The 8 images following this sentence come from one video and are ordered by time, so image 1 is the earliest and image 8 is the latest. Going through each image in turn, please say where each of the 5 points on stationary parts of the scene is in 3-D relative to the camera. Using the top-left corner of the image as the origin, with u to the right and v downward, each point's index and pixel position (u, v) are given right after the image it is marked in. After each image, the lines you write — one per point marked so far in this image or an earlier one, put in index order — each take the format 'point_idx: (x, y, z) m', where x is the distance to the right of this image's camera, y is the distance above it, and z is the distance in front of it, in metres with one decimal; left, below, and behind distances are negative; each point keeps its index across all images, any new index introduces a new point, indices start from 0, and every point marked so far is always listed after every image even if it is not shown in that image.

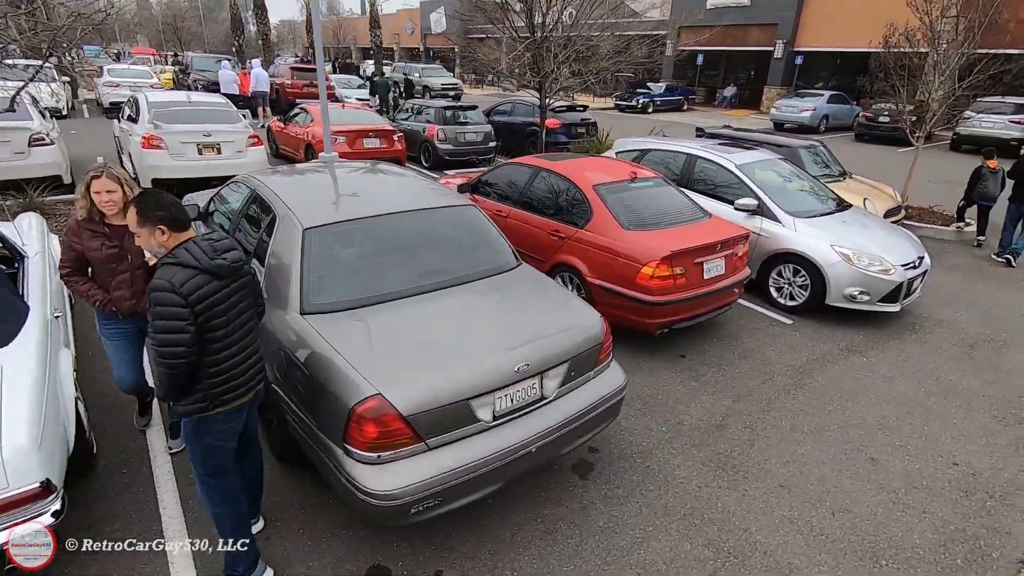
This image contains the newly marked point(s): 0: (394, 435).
0: (-0.6, -0.7, +2.5) m
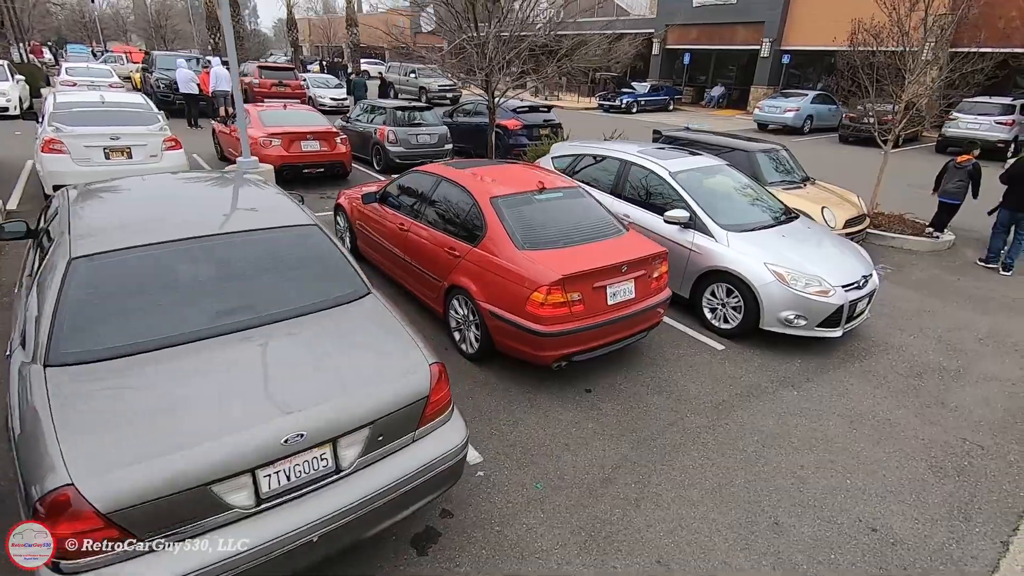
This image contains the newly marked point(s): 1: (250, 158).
0: (-1.5, -0.9, +2.0) m
1: (-3.7, +1.9, +7.7) m
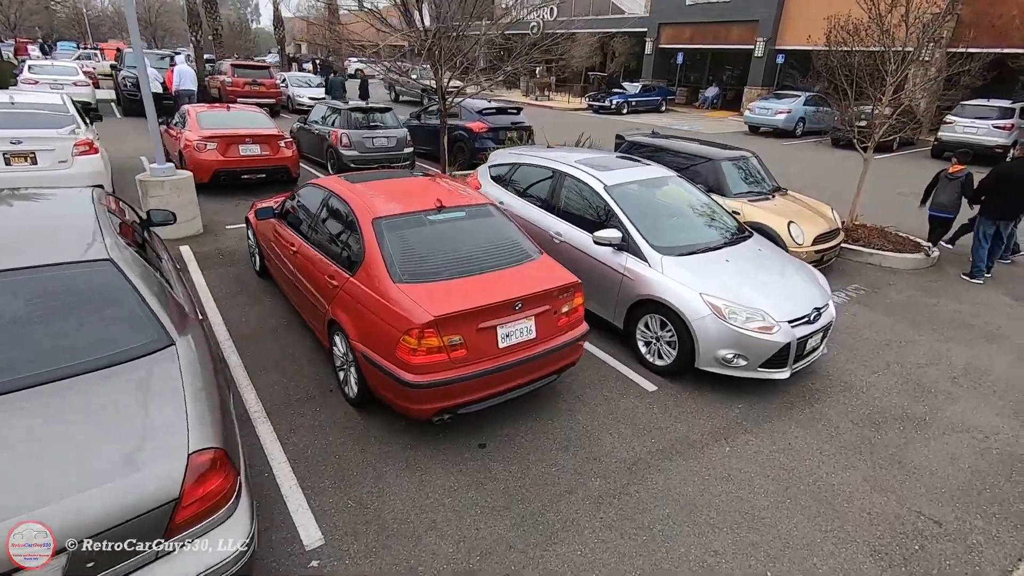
0: (-2.4, -1.2, +1.3) m
1: (-4.5, +1.6, +7.1) m
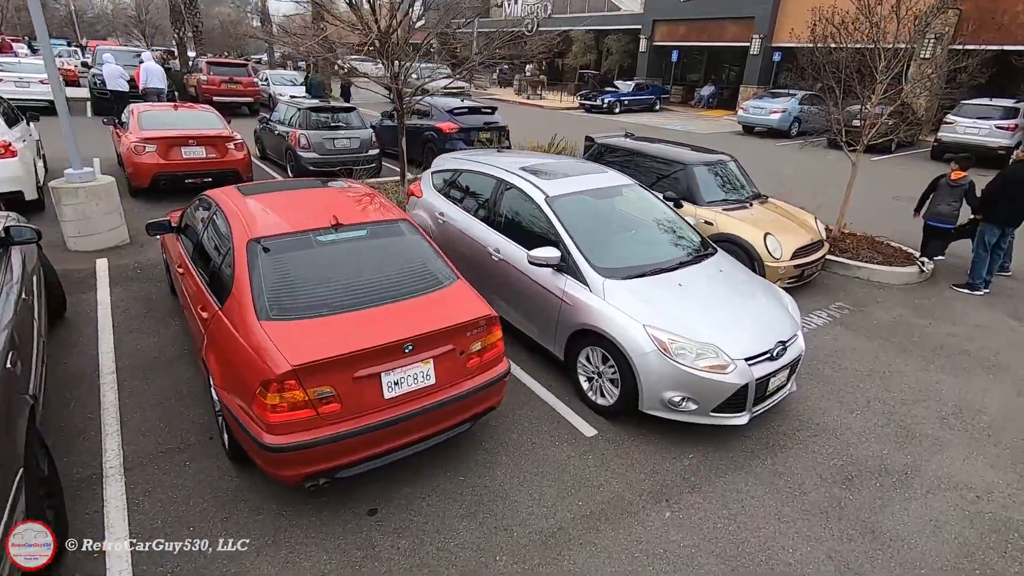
0: (-3.0, -1.4, +0.7) m
1: (-5.1, +1.4, +6.5) m
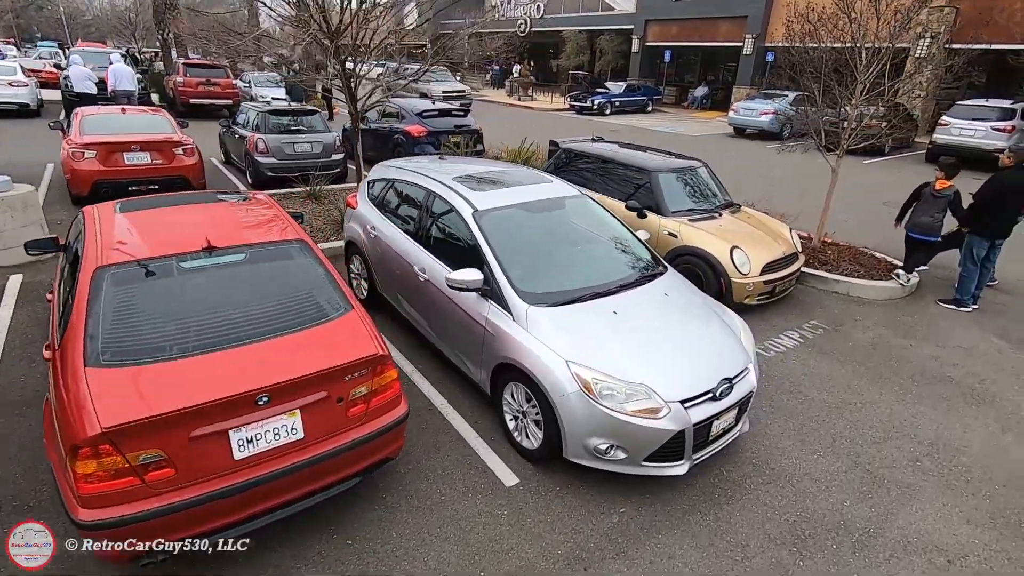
0: (-3.6, -1.6, +0.3) m
1: (-5.7, +1.2, +6.0) m
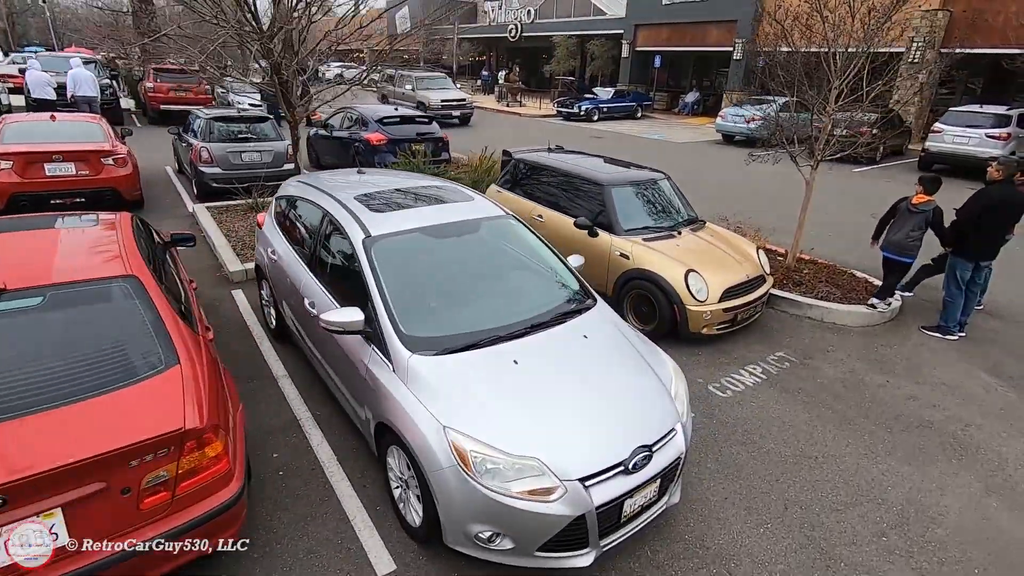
0: (-4.3, -1.8, -0.4) m
1: (-6.4, +1.0, +5.5) m
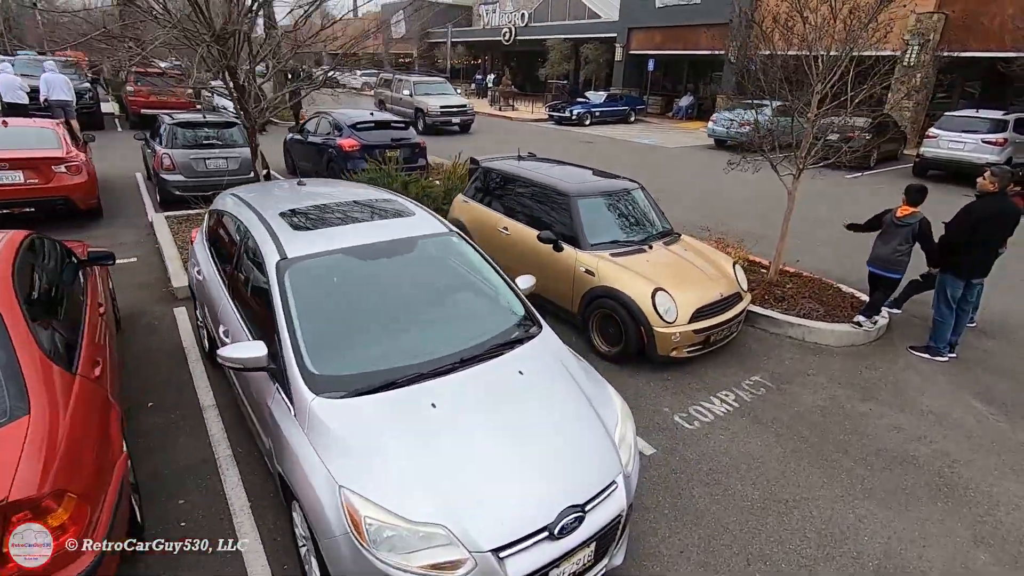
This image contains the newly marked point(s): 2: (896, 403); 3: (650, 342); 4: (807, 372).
0: (-4.7, -1.9, -0.7) m
1: (-6.8, +0.8, +5.1) m
2: (+3.4, -1.0, +4.7) m
3: (+1.2, -0.5, +4.8) m
4: (+2.8, -0.8, +5.1) m
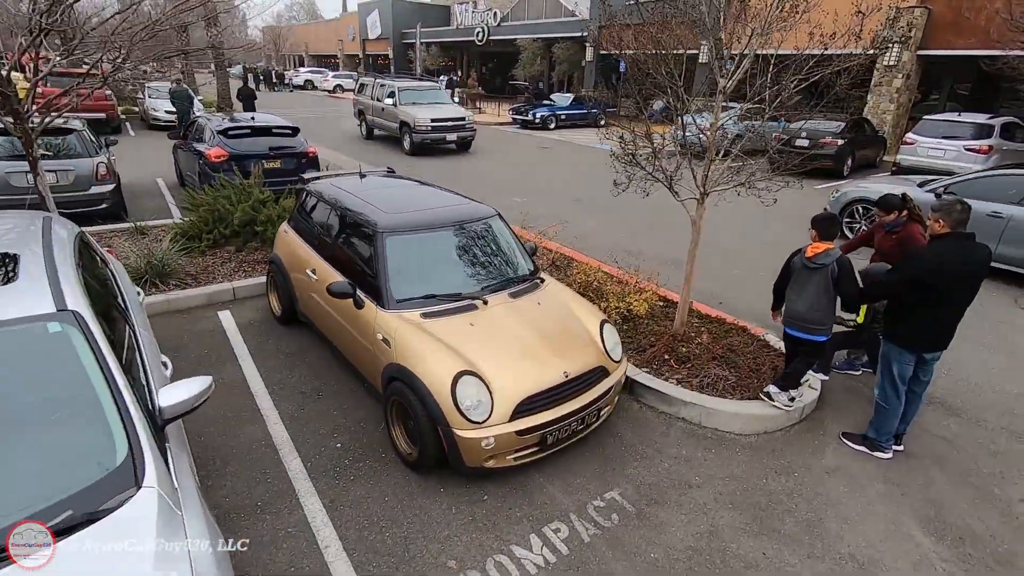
0: (-6.3, -2.4, -2.2) m
1: (-8.4, +0.3, +3.6) m
2: (+1.8, -1.5, +3.3) m
3: (-0.4, -1.0, +3.3) m
4: (+1.2, -1.3, +3.7) m
